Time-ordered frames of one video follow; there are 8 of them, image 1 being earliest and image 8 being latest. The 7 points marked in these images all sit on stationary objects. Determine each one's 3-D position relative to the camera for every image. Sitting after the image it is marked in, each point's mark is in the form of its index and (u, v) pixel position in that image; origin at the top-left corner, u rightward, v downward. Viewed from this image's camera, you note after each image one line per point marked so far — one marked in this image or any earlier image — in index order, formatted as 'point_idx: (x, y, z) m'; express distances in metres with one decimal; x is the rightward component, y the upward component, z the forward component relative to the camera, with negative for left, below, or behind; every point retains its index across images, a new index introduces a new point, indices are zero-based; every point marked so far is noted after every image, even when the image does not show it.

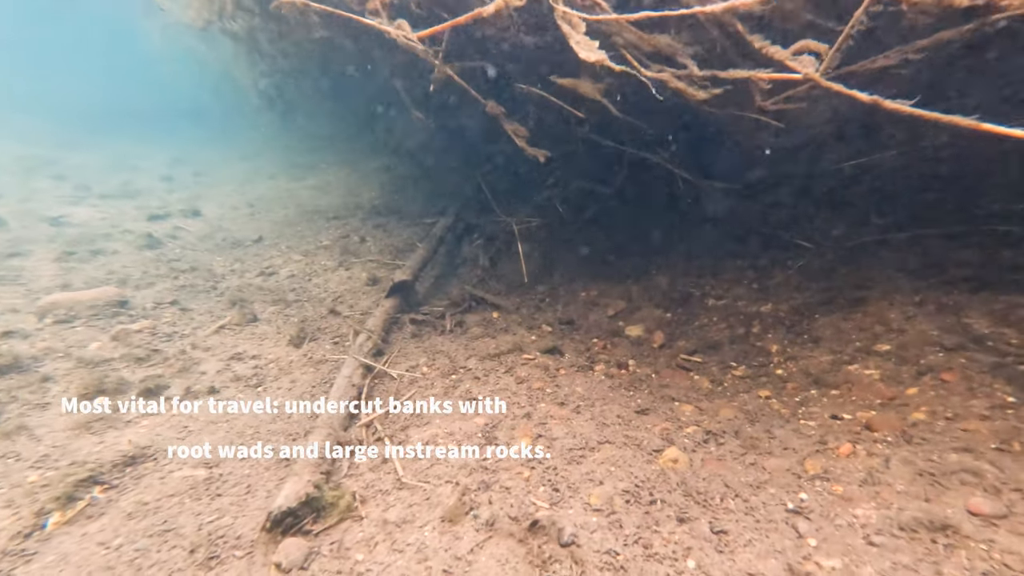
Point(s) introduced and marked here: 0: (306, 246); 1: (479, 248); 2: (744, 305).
0: (-3.2, +0.6, +5.8) m
1: (-0.5, +0.5, +5.2) m
2: (+1.9, -0.2, +3.3) m
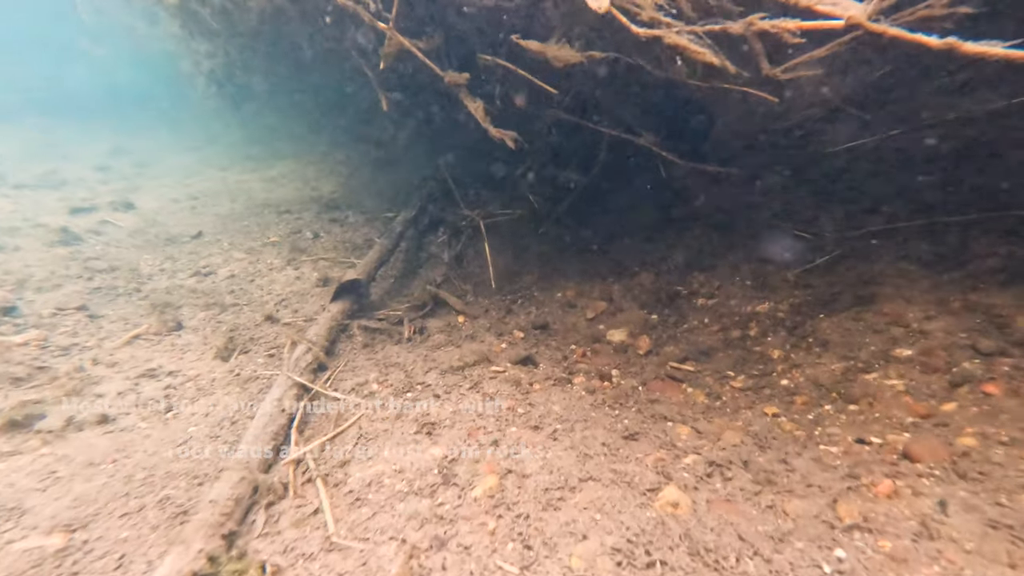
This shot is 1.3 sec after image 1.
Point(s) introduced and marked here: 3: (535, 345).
0: (-3.6, +0.5, +5.3) m
1: (-0.9, +0.5, +4.8) m
2: (+1.7, -0.2, +3.0) m
3: (+0.2, -0.5, +3.1) m
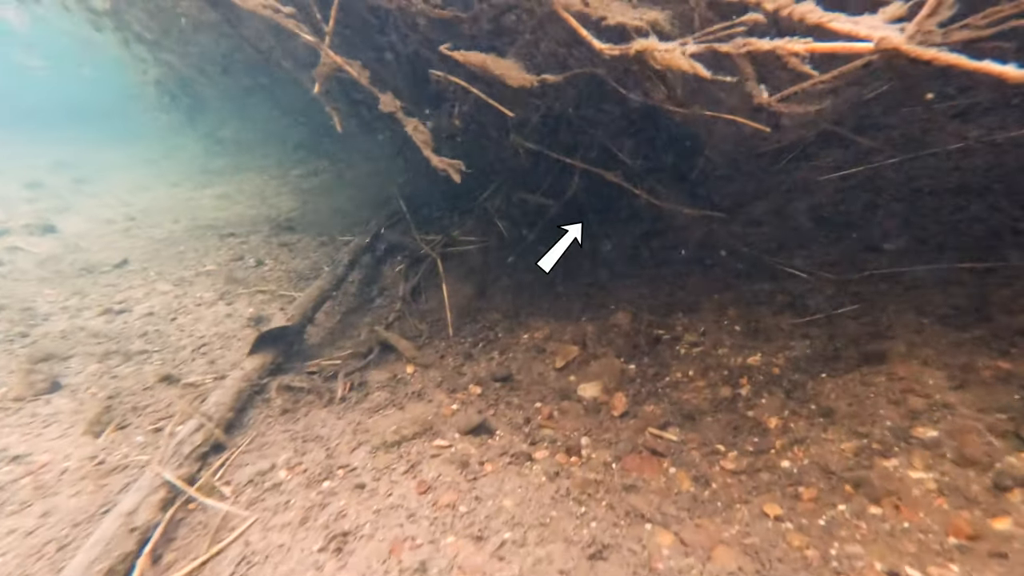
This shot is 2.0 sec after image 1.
0: (-4.0, +0.2, +4.7) m
1: (-1.2, +0.1, +4.3) m
2: (+1.4, -0.5, +2.6) m
3: (-0.1, -0.8, +2.7) m
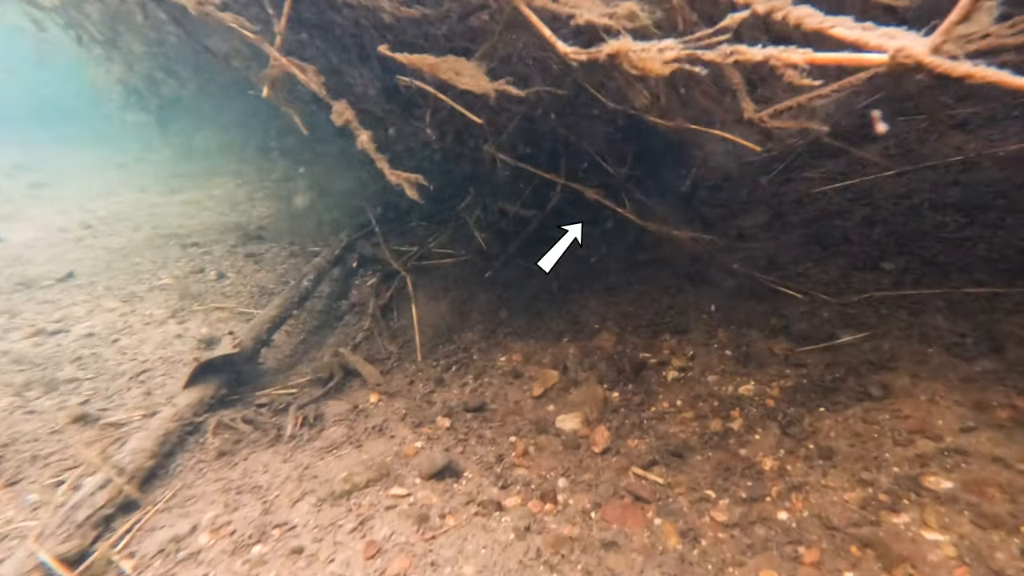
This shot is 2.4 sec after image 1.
0: (-4.2, 0.0, +4.3) m
1: (-1.5, 0.0, +4.1) m
2: (+1.2, -0.6, +2.4) m
3: (-0.3, -1.0, +2.4) m
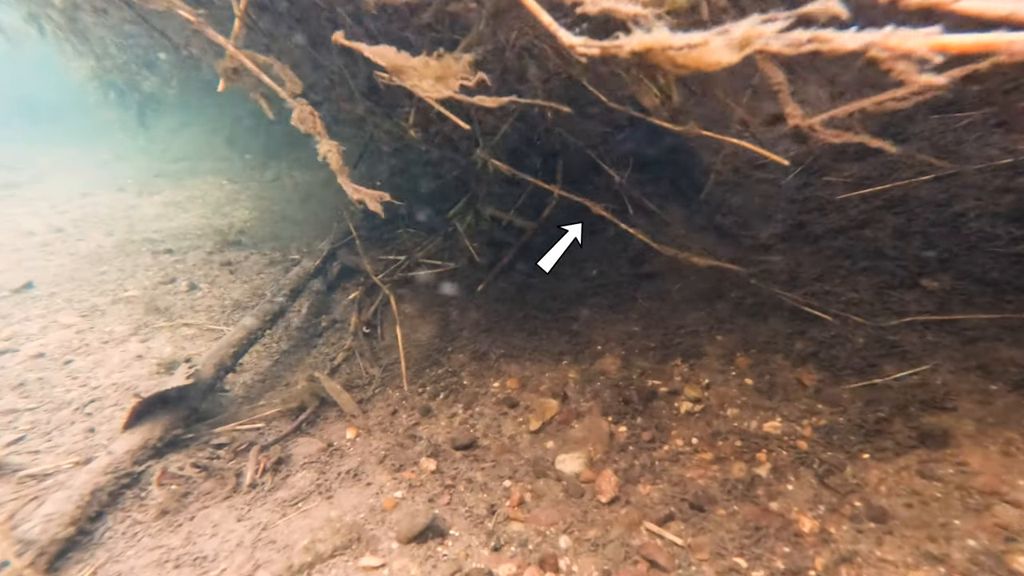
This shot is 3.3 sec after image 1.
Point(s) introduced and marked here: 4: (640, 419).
0: (-4.2, -0.2, +4.0) m
1: (-1.5, -0.2, +3.8) m
2: (+1.2, -0.7, +2.1) m
3: (-0.3, -1.1, +2.1) m
4: (+0.8, -0.8, +2.4) m
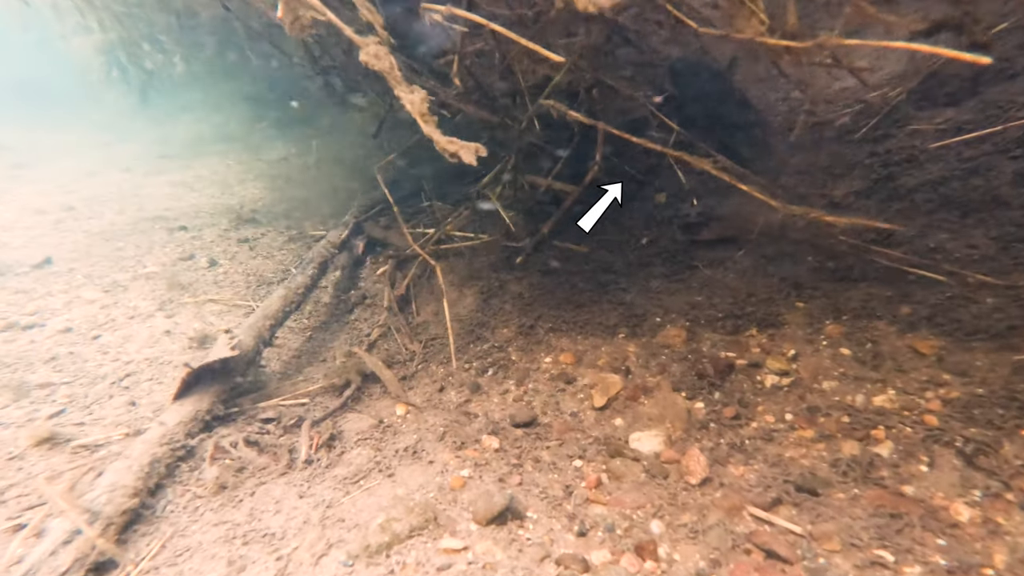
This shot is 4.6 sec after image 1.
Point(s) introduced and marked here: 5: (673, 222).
0: (-3.8, +0.1, +3.9) m
1: (-1.1, +0.1, +3.6) m
2: (+1.5, -0.5, +1.9) m
3: (0.0, -0.9, +1.9) m
4: (+1.1, -0.6, +2.1) m
5: (+1.2, +0.5, +2.9) m
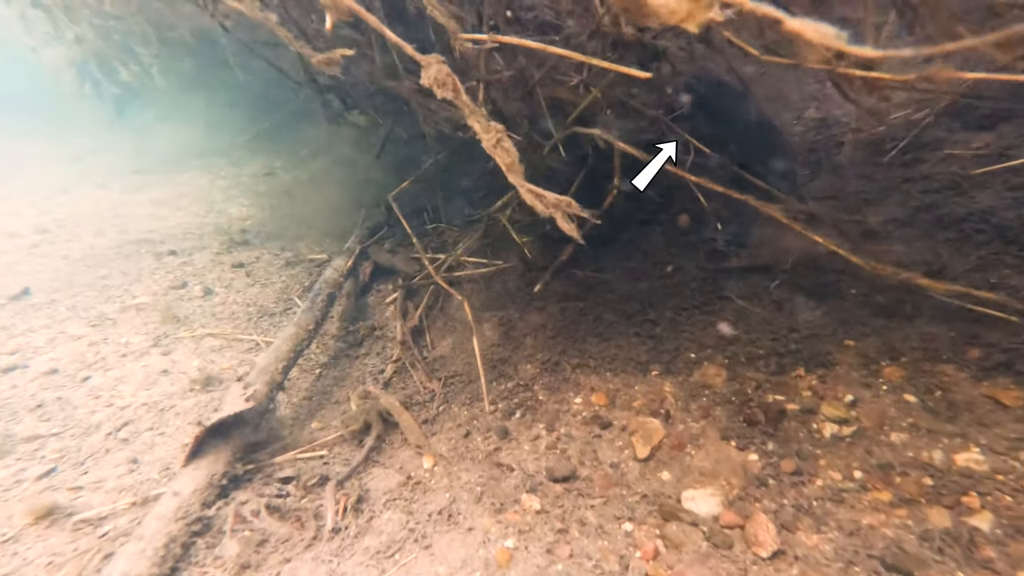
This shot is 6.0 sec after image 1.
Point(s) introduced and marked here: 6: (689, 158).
0: (-3.7, -0.2, +3.7) m
1: (-1.0, -0.2, +3.4) m
2: (+1.7, -0.7, +1.7) m
3: (+0.2, -1.1, +1.7) m
4: (+1.3, -0.8, +2.0) m
5: (+1.4, +0.3, +2.8) m
6: (+1.3, +0.9, +2.8) m
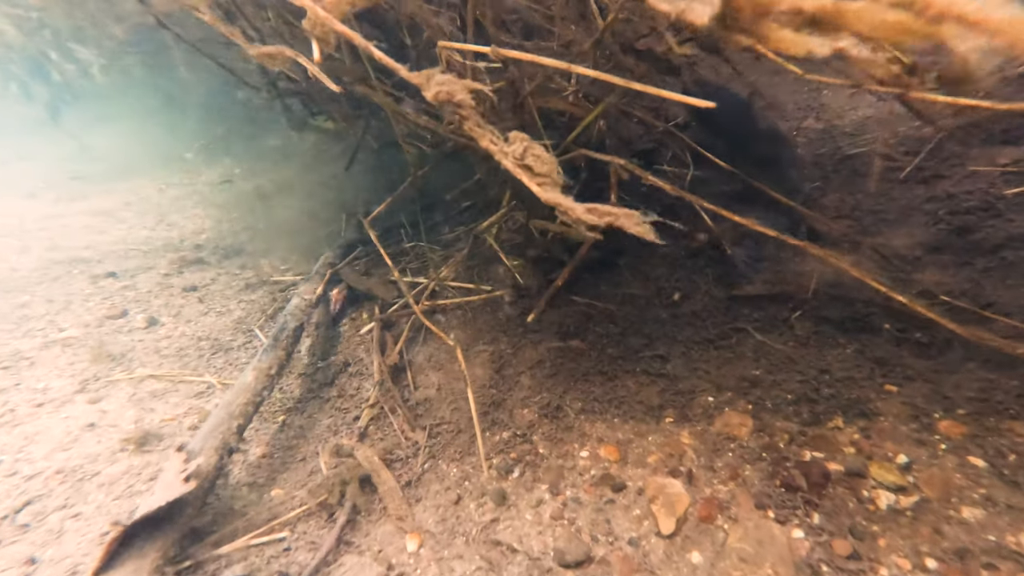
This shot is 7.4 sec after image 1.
0: (-3.8, -0.5, +3.1) m
1: (-1.0, -0.4, +3.0) m
2: (+1.7, -0.9, +1.5) m
3: (+0.2, -1.3, +1.4) m
4: (+1.3, -1.0, +1.7) m
5: (+1.3, +0.1, +2.5) m
6: (+1.2, +0.7, +2.5) m
